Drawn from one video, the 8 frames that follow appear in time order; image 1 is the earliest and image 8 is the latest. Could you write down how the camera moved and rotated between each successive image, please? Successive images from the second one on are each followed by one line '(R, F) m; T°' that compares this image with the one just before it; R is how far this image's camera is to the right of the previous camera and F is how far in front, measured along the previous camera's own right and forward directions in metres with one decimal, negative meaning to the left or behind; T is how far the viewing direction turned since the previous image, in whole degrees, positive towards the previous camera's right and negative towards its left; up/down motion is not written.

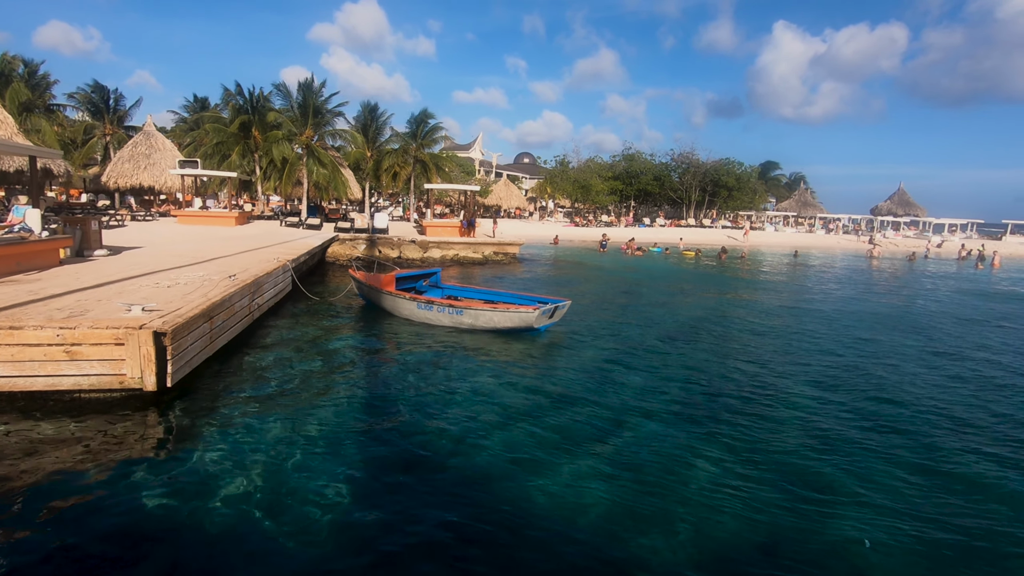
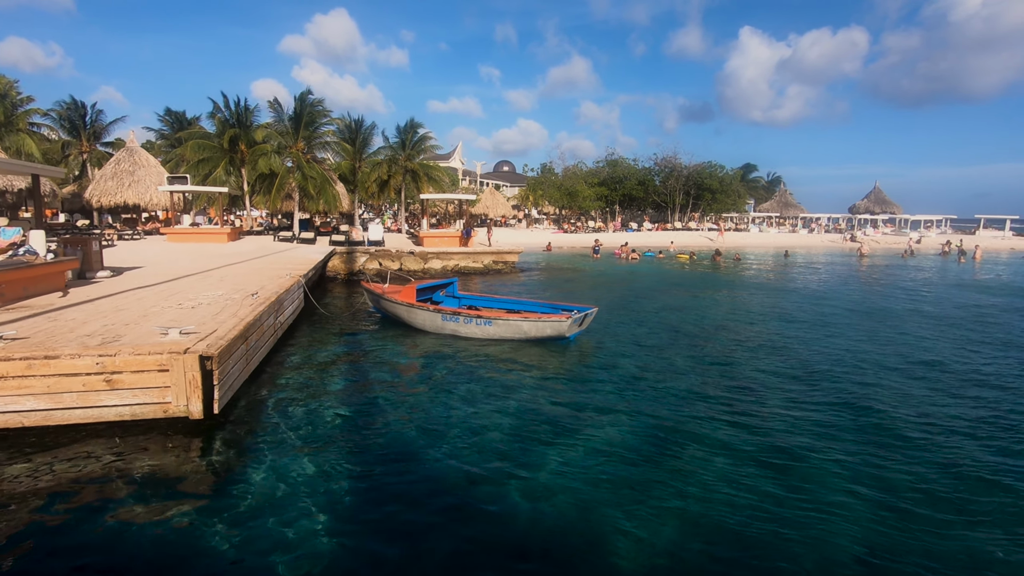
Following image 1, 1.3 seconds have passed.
(-1.0, +0.2) m; +2°
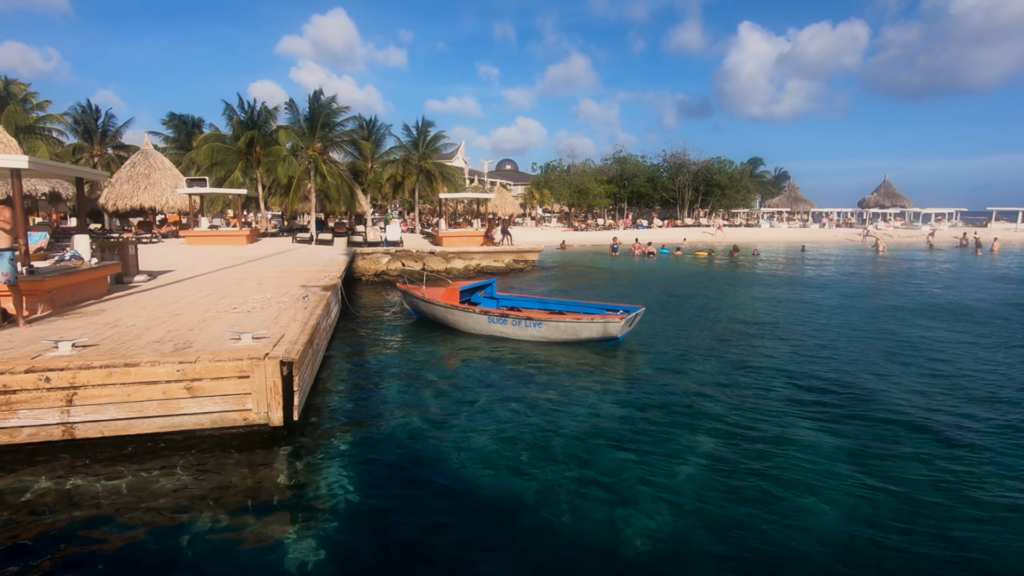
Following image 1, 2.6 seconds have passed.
(-1.0, +0.2) m; 0°
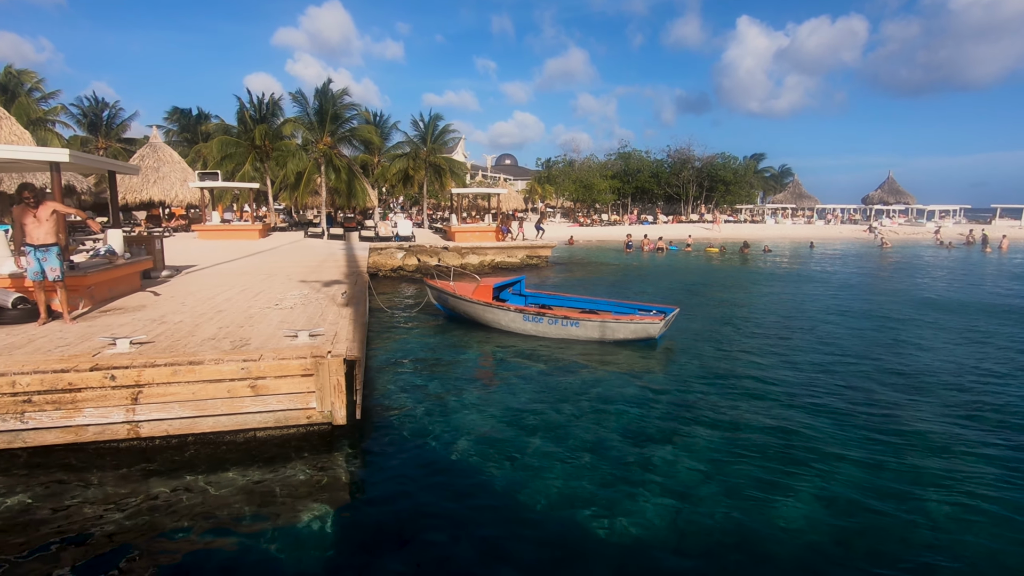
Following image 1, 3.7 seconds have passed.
(-0.8, +0.1) m; 0°
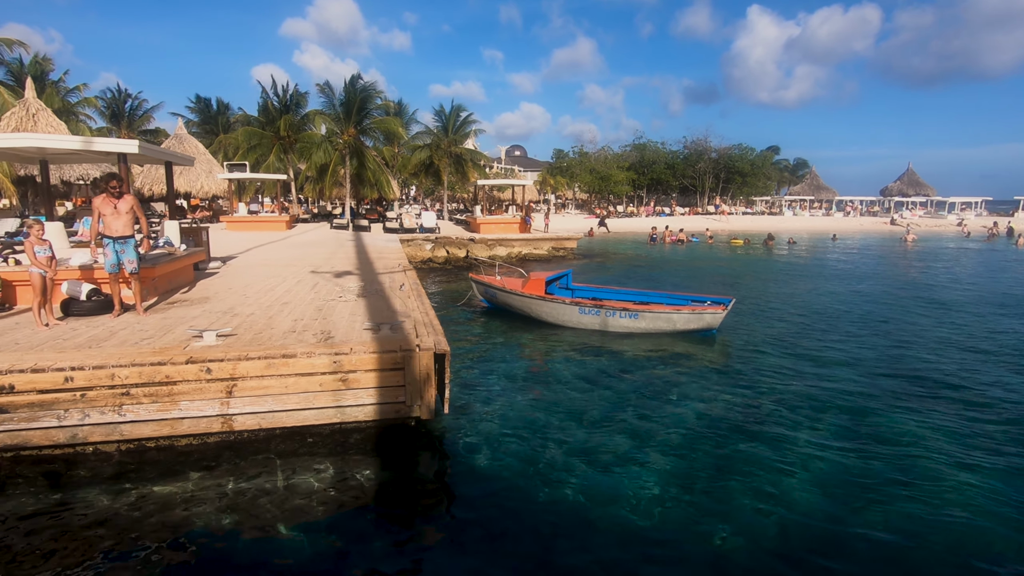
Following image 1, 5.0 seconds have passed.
(-1.0, +0.1) m; -1°
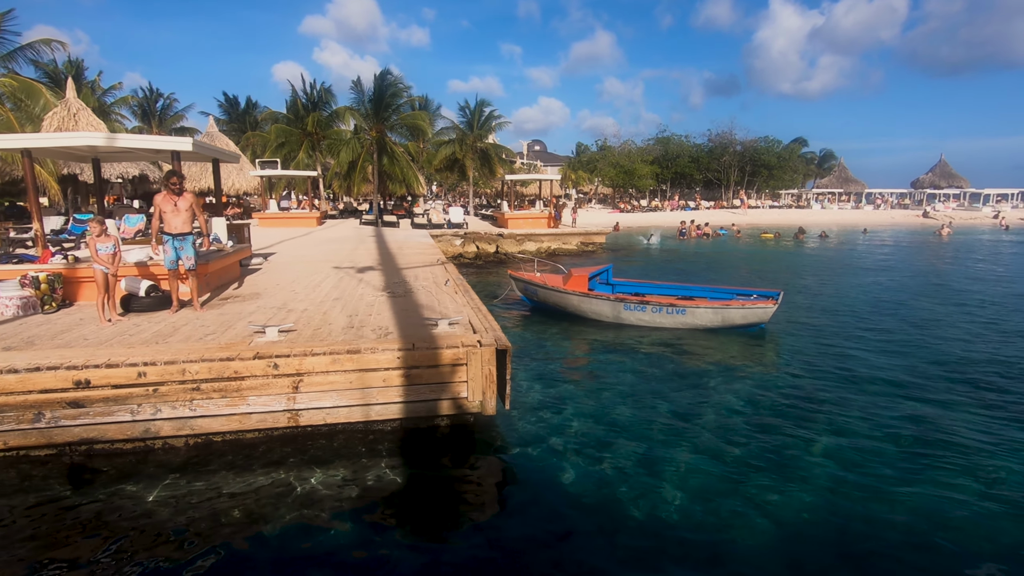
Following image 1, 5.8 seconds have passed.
(-0.5, +0.1) m; -2°
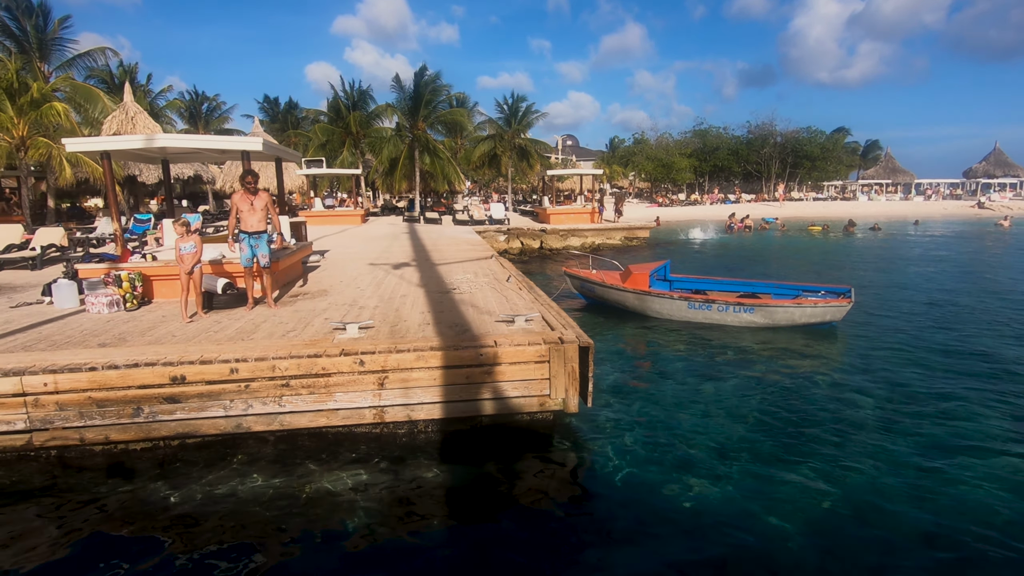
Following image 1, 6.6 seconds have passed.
(-0.6, +0.1) m; -3°
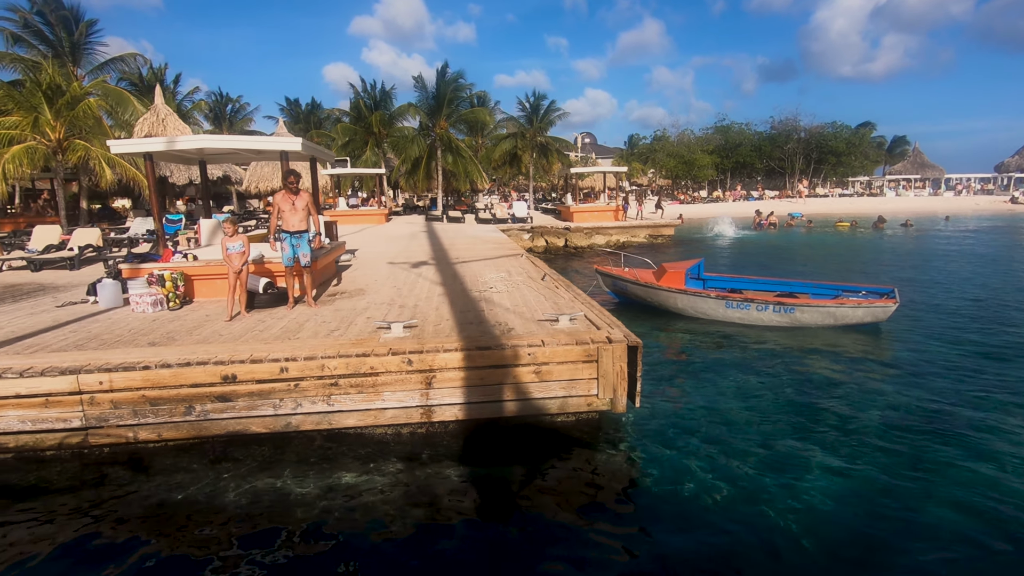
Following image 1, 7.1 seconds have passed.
(-0.3, +0.1) m; -2°
